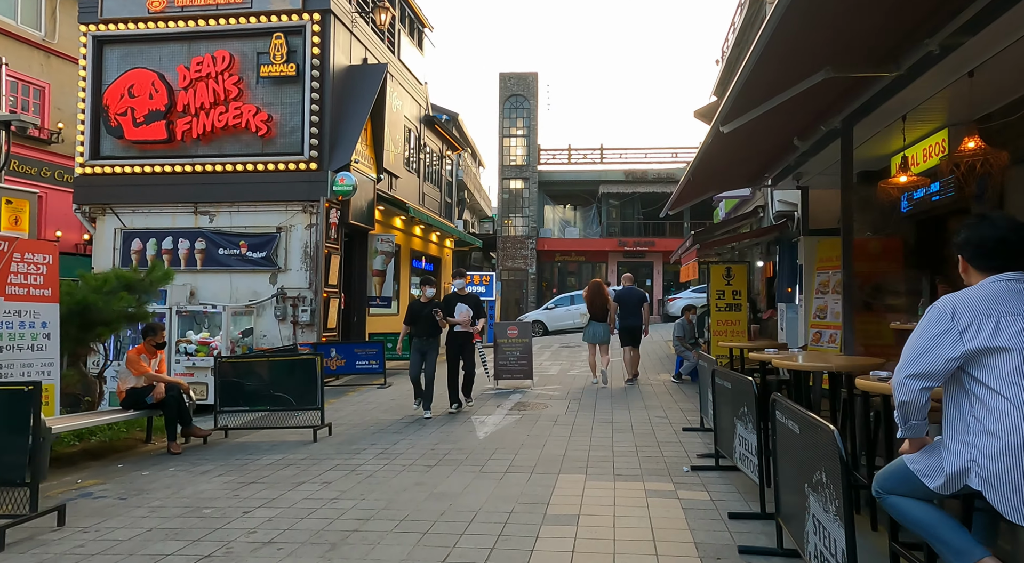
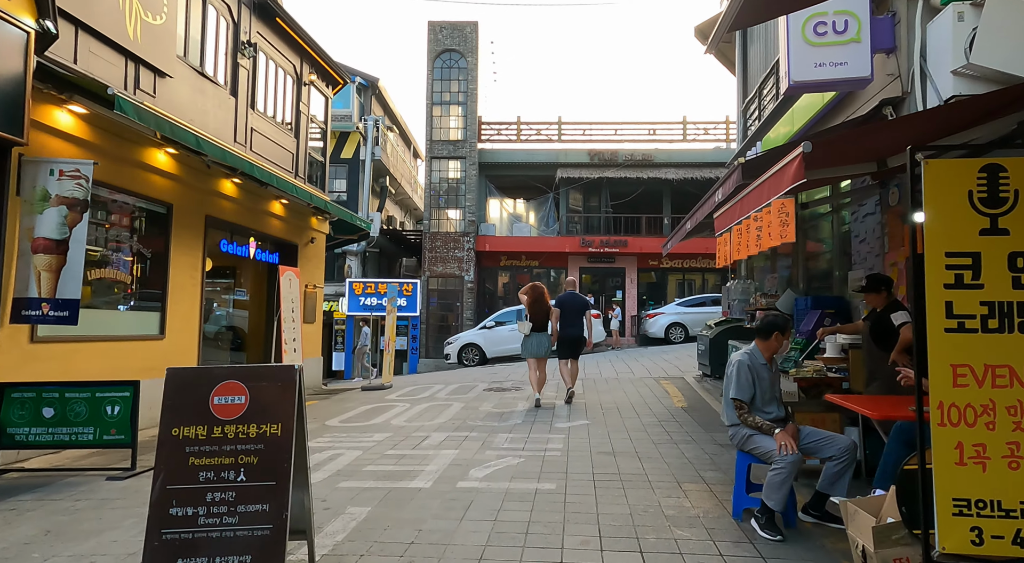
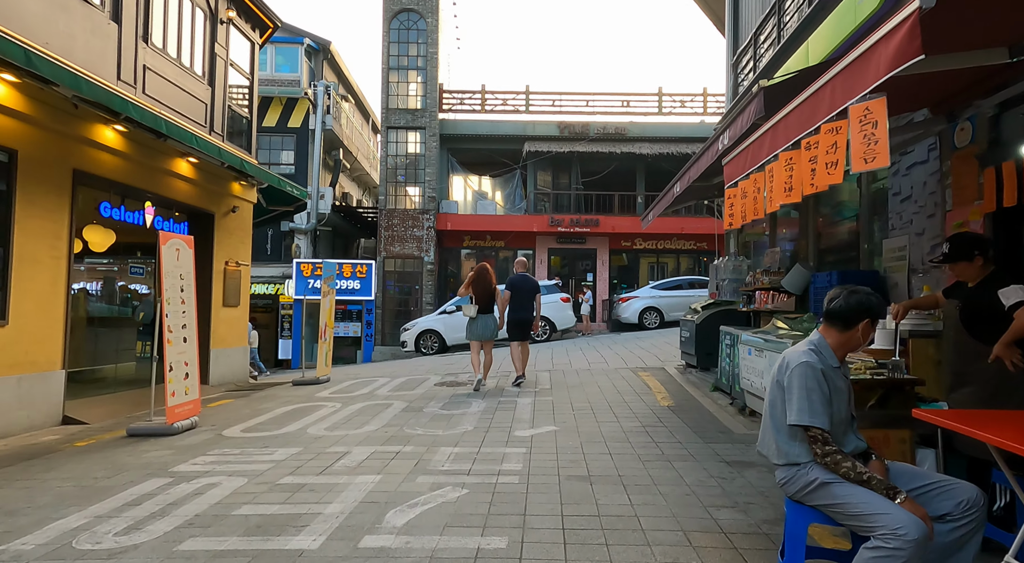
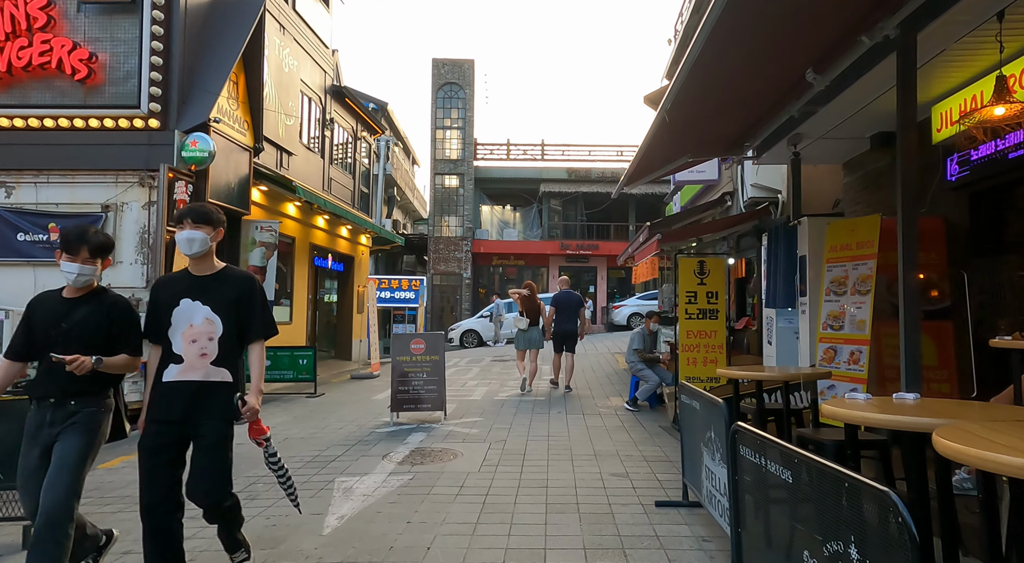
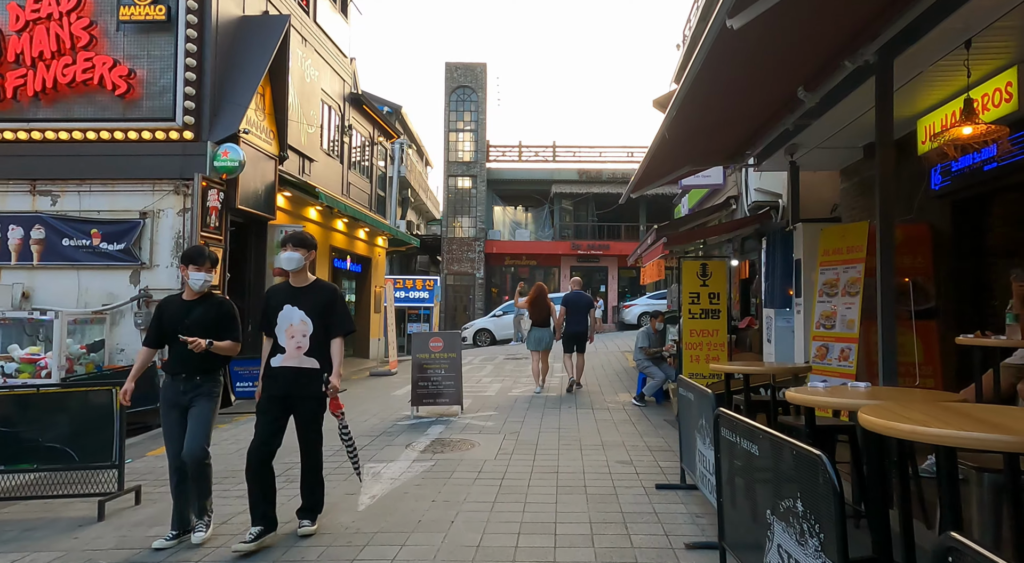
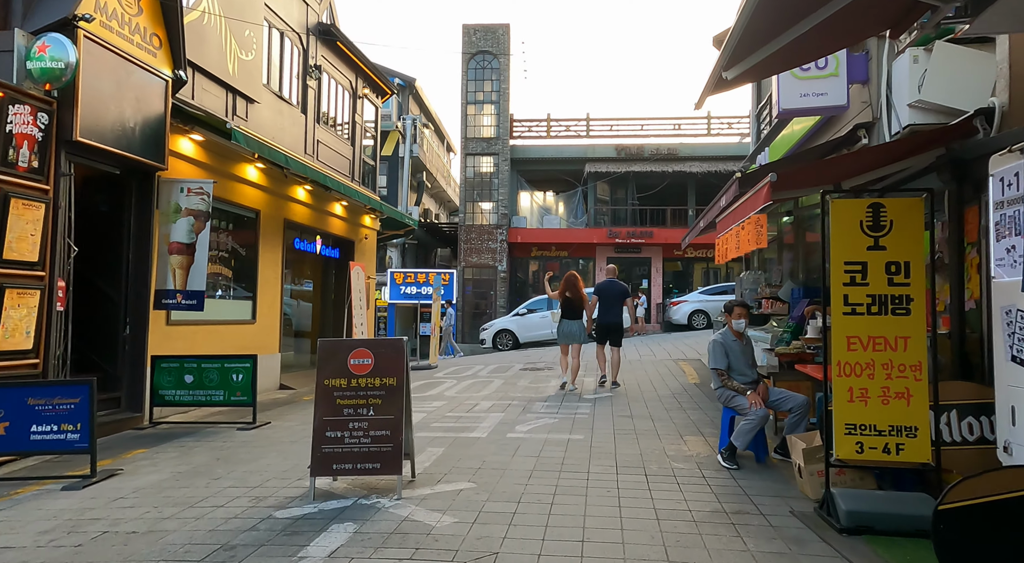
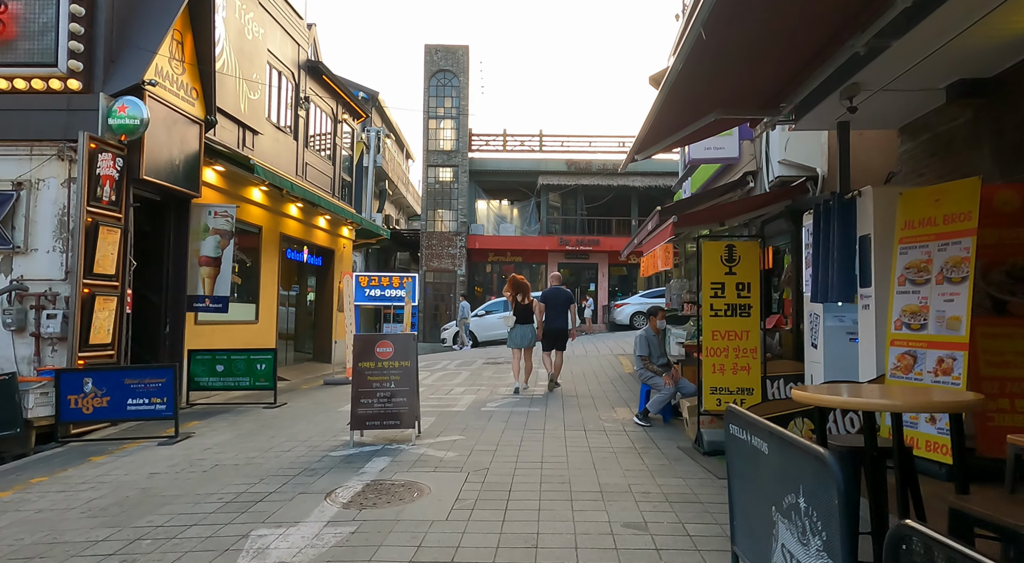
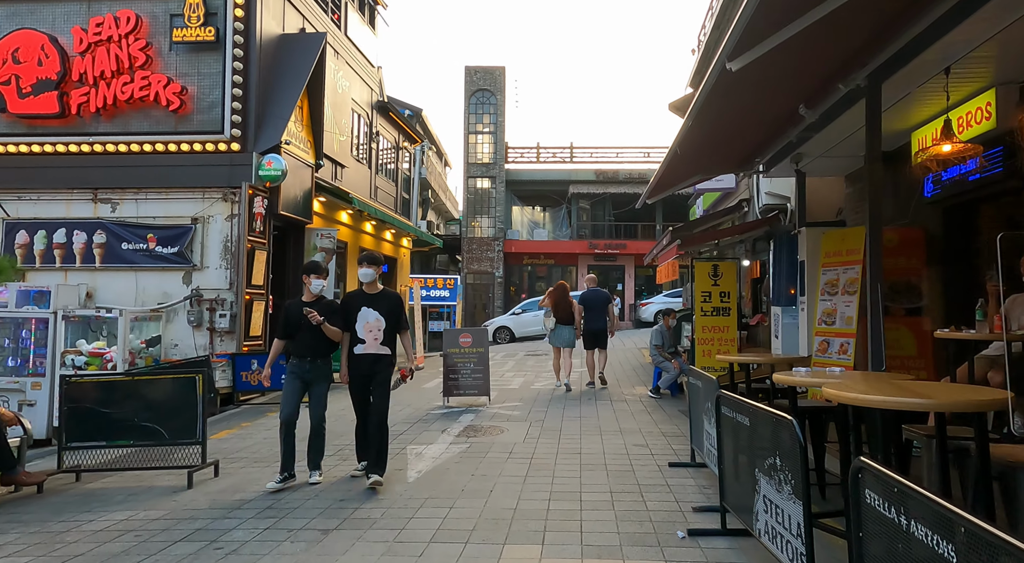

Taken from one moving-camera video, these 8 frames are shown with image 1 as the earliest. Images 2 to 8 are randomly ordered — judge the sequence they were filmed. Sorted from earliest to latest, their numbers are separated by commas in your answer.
8, 5, 4, 7, 6, 2, 3
